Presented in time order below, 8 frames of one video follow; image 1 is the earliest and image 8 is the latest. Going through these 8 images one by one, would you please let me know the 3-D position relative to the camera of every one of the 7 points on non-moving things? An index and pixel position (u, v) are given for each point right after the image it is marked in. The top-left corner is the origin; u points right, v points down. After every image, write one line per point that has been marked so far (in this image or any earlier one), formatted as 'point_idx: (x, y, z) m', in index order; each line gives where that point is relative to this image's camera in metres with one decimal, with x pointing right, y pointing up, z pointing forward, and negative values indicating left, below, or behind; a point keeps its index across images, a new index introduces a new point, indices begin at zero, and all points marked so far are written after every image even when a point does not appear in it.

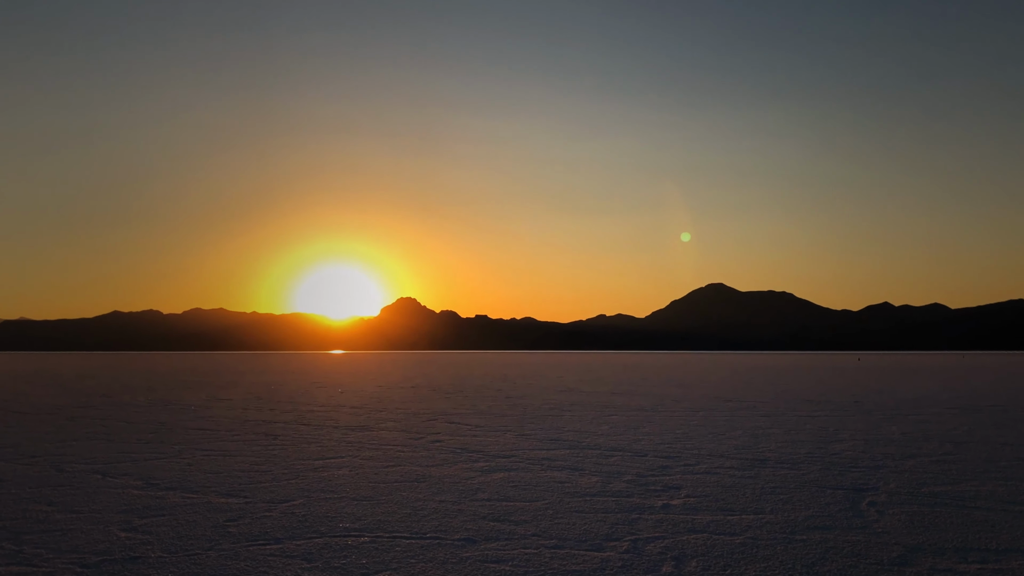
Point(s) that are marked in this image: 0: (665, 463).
0: (+1.7, -2.0, +11.7) m
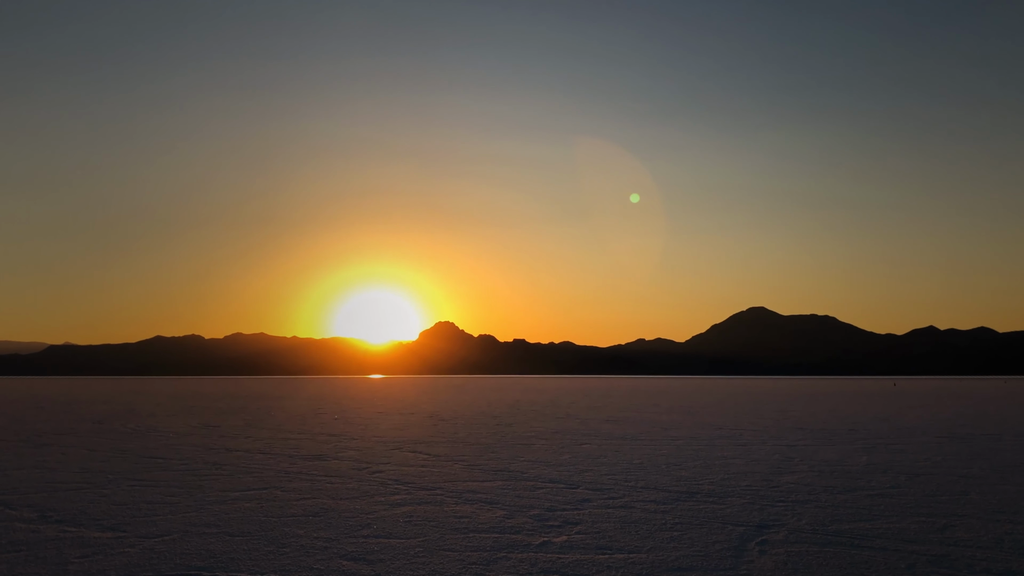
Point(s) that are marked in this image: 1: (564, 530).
0: (+0.8, -2.3, +11.3) m
1: (+0.4, -2.1, +9.1) m
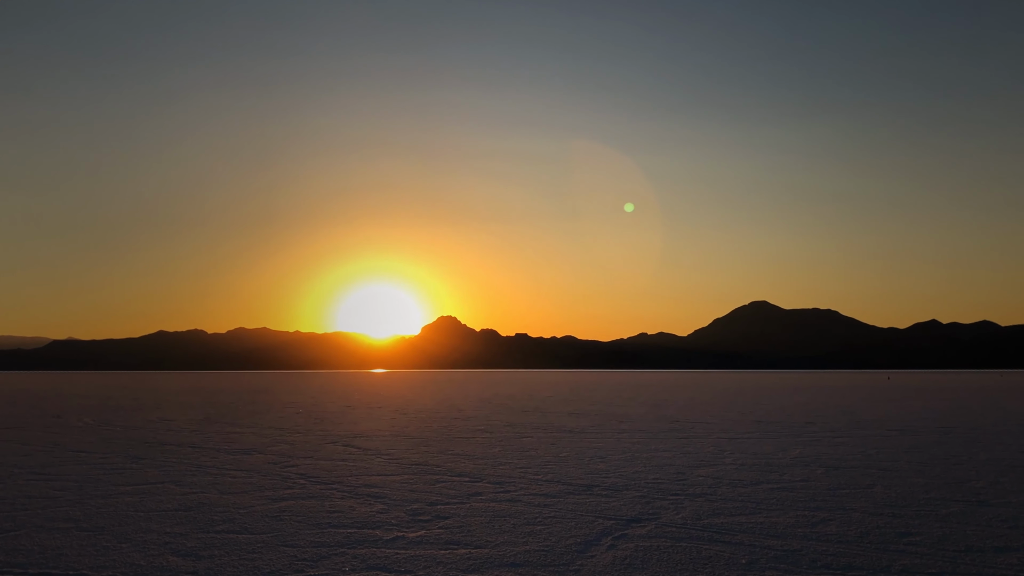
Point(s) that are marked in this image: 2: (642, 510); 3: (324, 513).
0: (-0.4, -2.2, +11.1) m
1: (-0.7, -2.0, +8.8) m
2: (+1.2, -2.0, +9.6) m
3: (-1.7, -2.1, +9.5) m
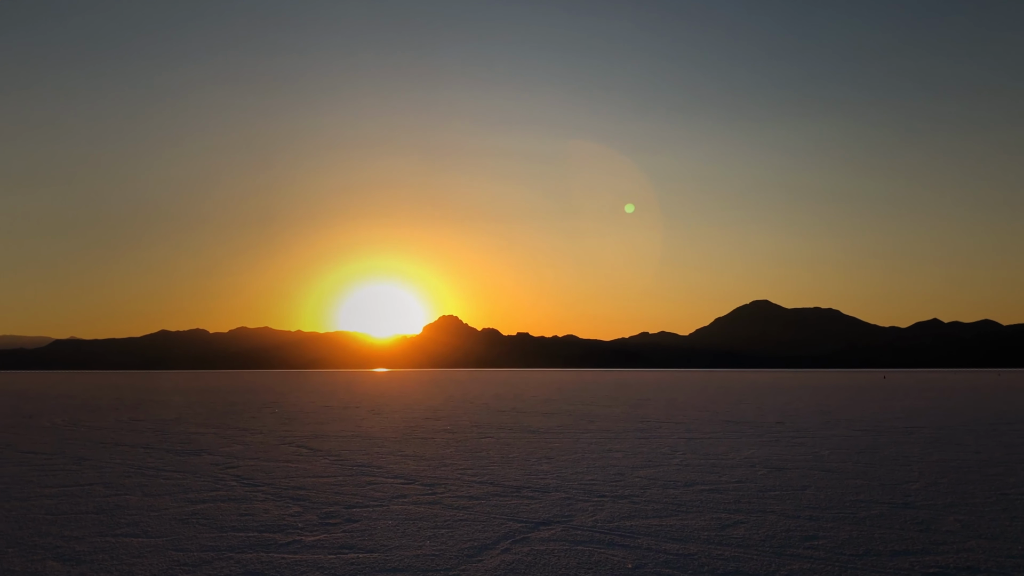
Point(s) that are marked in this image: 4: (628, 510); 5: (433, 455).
0: (-1.2, -2.2, +11.0) m
1: (-1.5, -2.0, +8.7) m
2: (+0.4, -2.0, +9.5) m
3: (-2.5, -2.1, +9.3) m
4: (+1.1, -2.1, +9.6) m
5: (-1.2, -2.6, +16.1) m
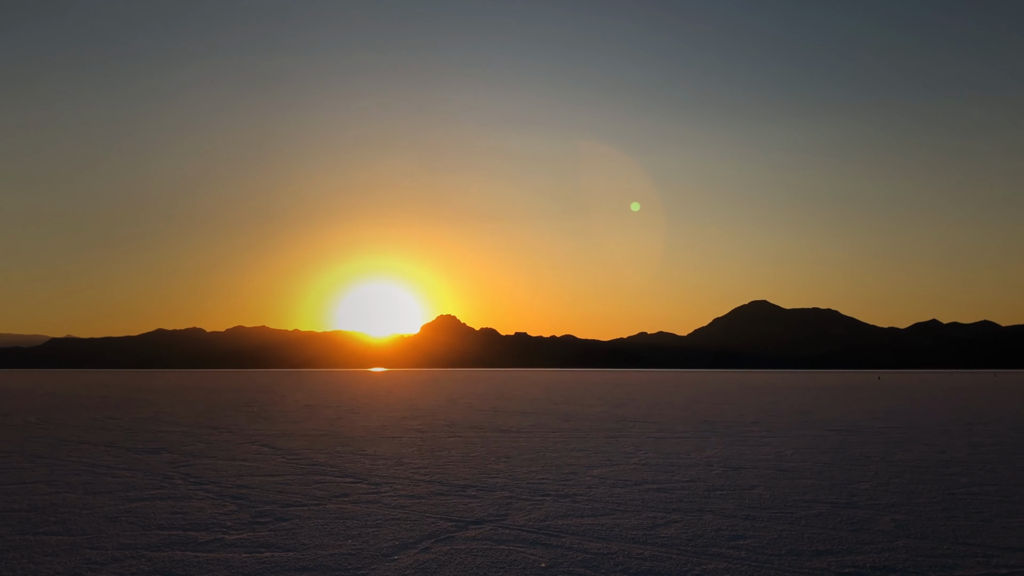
0: (-1.7, -2.1, +10.8) m
1: (-2.1, -2.0, +8.6) m
2: (-0.2, -2.0, +9.4) m
3: (-3.1, -2.0, +9.2) m
4: (+0.5, -2.0, +9.6) m
5: (-1.8, -2.5, +16.0) m
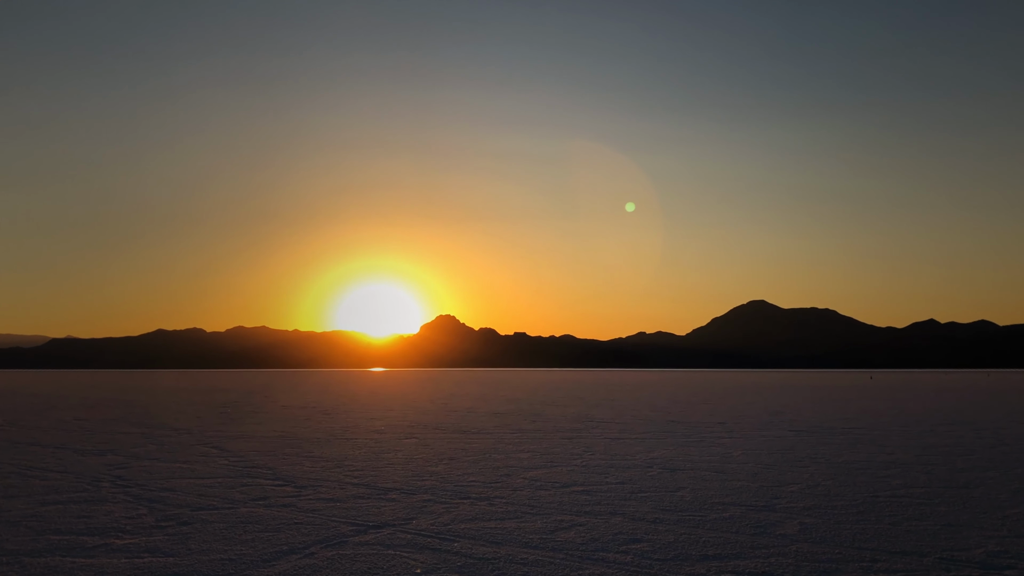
0: (-2.6, -2.1, +10.8) m
1: (-2.9, -2.0, +8.5) m
2: (-1.0, -2.0, +9.3) m
3: (-3.9, -2.0, +9.1) m
4: (-0.3, -2.0, +9.5) m
5: (-2.6, -2.6, +15.9) m
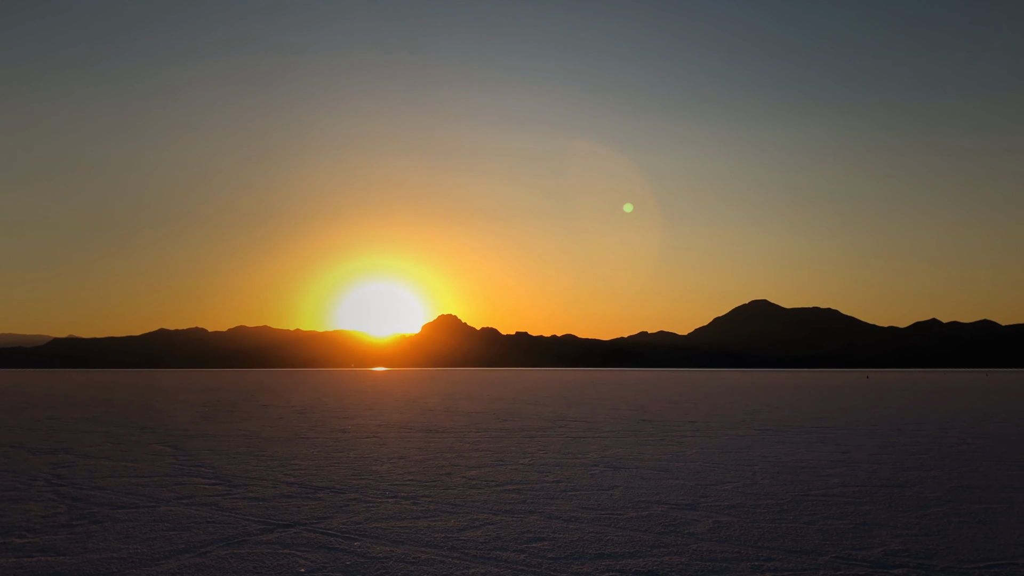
0: (-3.3, -2.1, +10.7) m
1: (-3.6, -2.0, +8.4) m
2: (-1.7, -2.0, +9.2) m
3: (-4.6, -2.0, +9.1) m
4: (-1.0, -2.0, +9.4) m
5: (-3.3, -2.5, +15.8) m
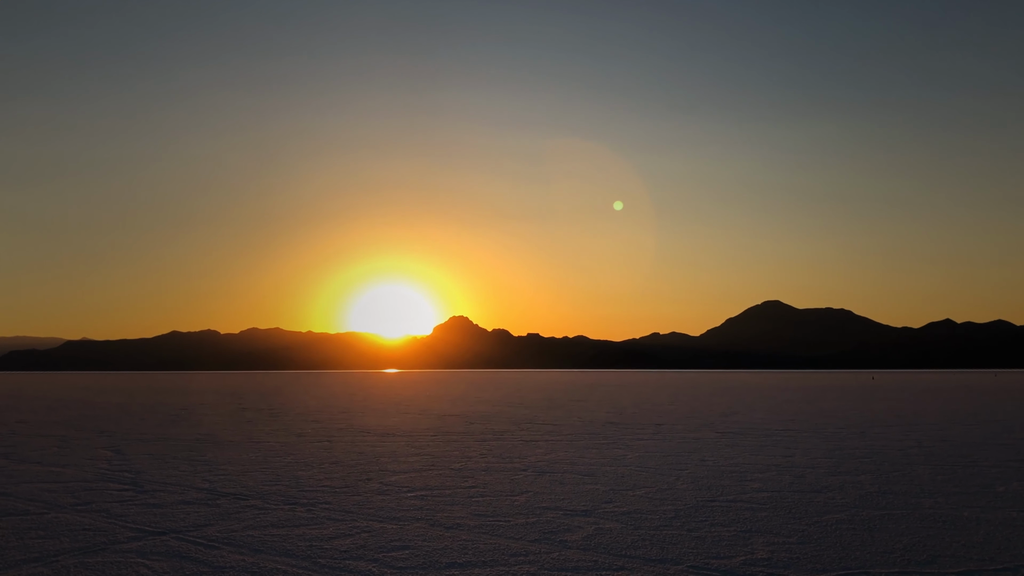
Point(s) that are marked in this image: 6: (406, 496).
0: (-4.2, -2.2, +10.6) m
1: (-4.6, -2.0, +8.3) m
2: (-2.7, -2.0, +9.1) m
3: (-5.6, -2.0, +9.0) m
4: (-2.0, -2.0, +9.2) m
5: (-4.3, -2.6, +15.7) m
6: (-1.1, -2.2, +10.8) m
